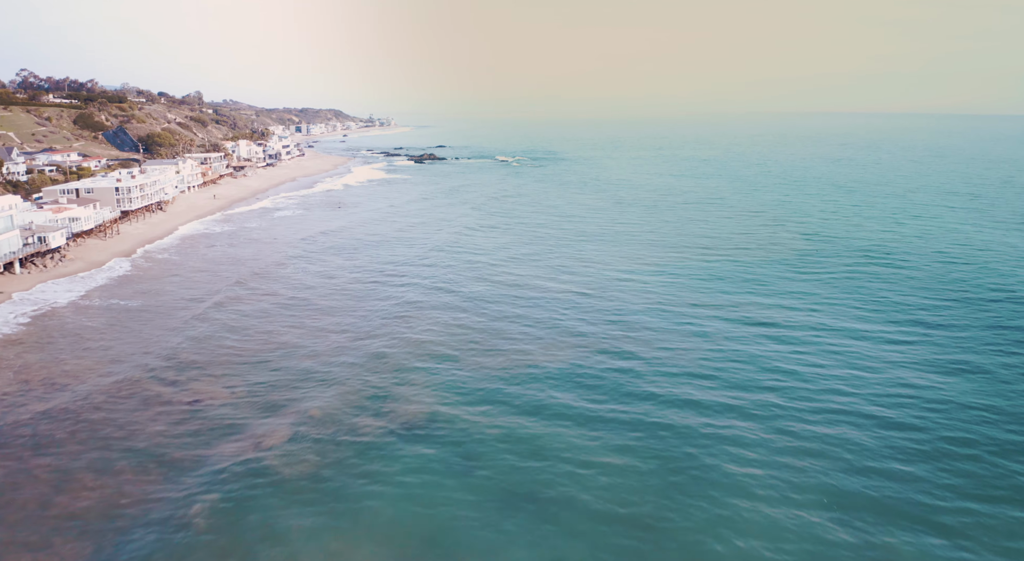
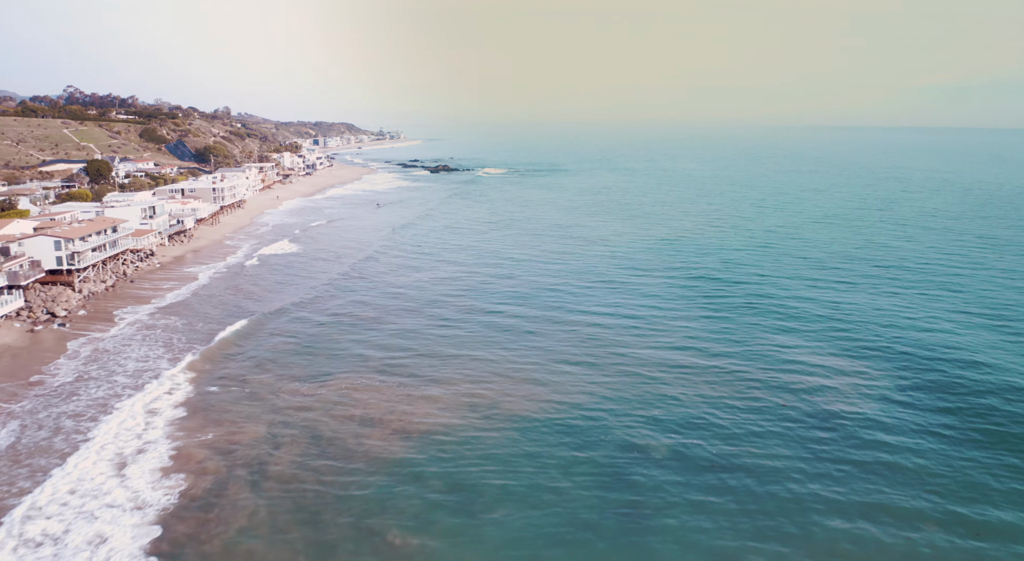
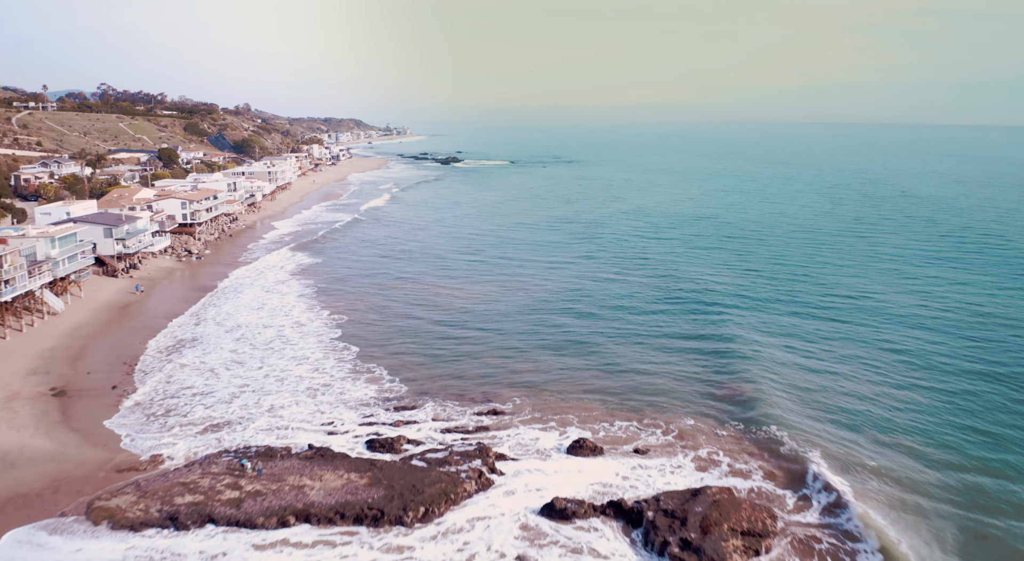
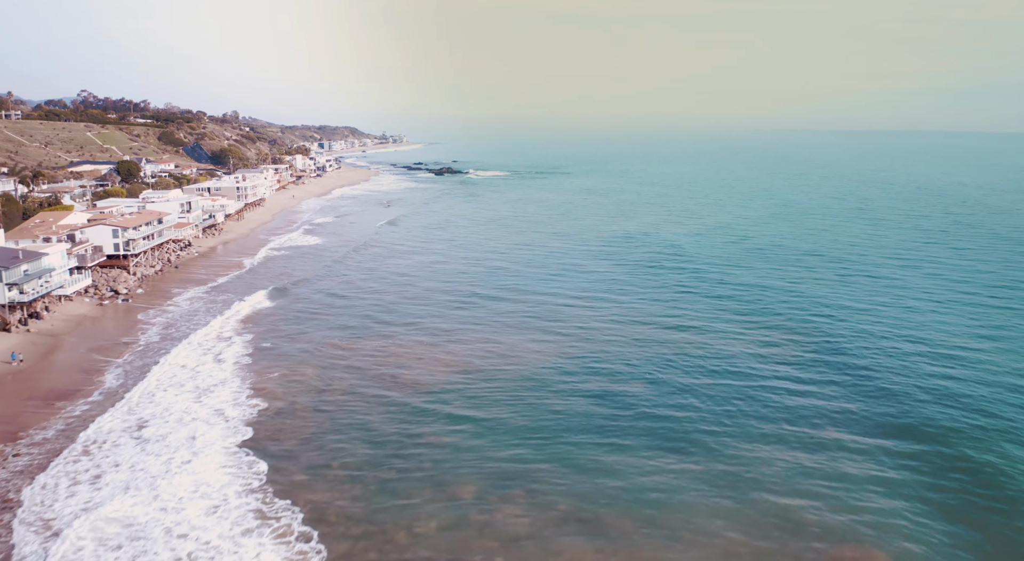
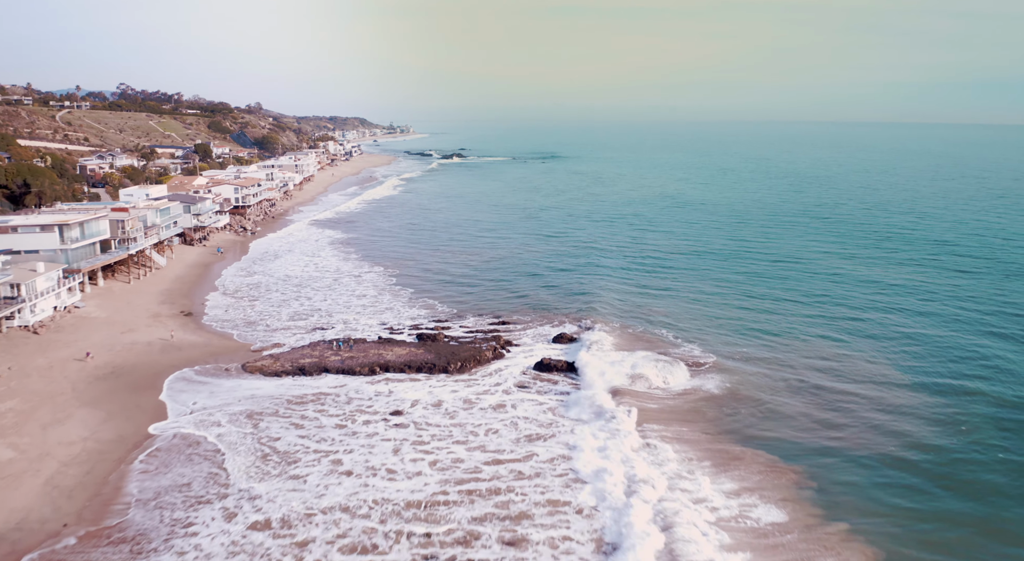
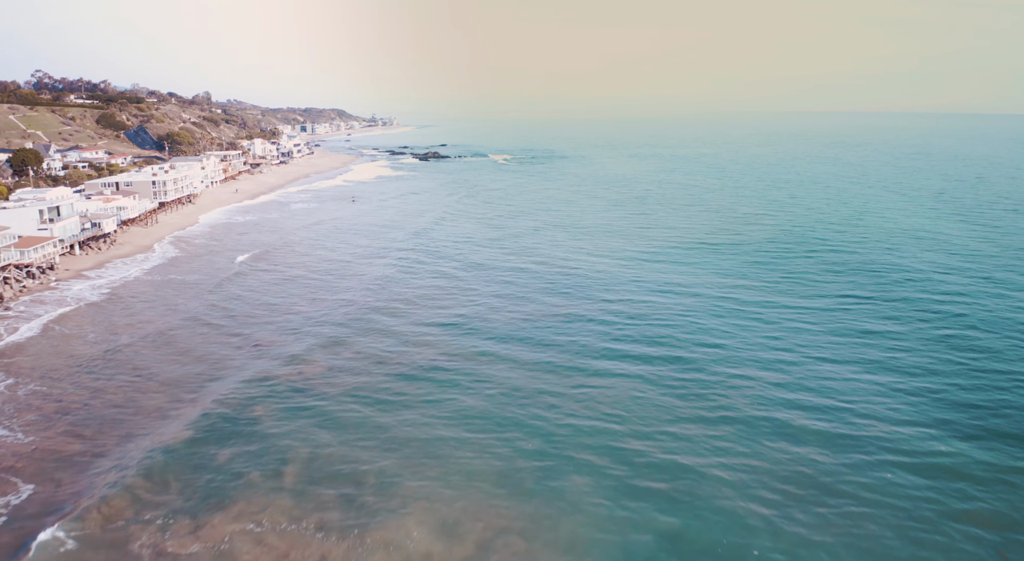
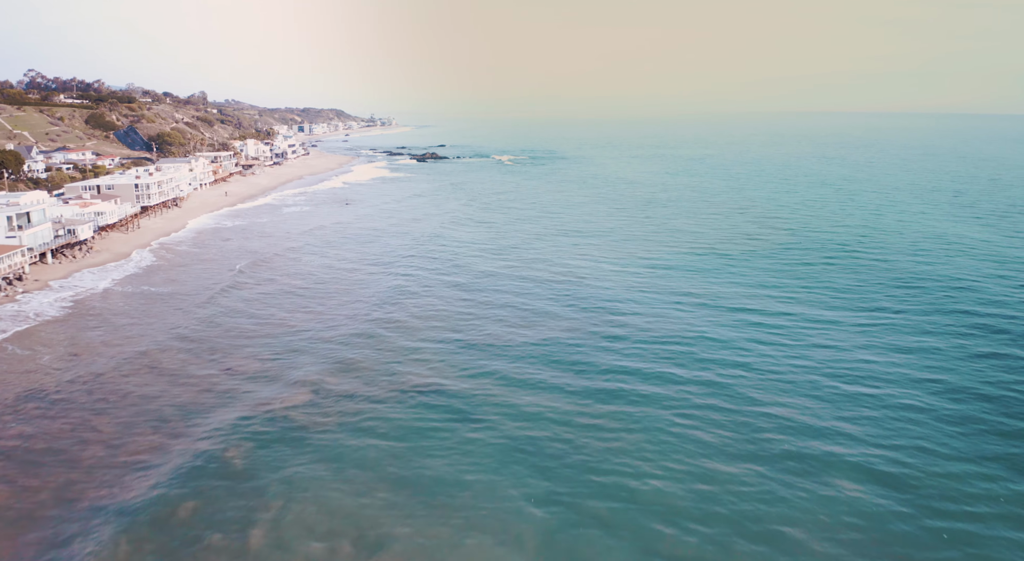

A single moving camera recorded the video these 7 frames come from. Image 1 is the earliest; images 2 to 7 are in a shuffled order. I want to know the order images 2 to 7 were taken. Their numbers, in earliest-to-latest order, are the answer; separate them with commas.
7, 6, 2, 4, 3, 5
